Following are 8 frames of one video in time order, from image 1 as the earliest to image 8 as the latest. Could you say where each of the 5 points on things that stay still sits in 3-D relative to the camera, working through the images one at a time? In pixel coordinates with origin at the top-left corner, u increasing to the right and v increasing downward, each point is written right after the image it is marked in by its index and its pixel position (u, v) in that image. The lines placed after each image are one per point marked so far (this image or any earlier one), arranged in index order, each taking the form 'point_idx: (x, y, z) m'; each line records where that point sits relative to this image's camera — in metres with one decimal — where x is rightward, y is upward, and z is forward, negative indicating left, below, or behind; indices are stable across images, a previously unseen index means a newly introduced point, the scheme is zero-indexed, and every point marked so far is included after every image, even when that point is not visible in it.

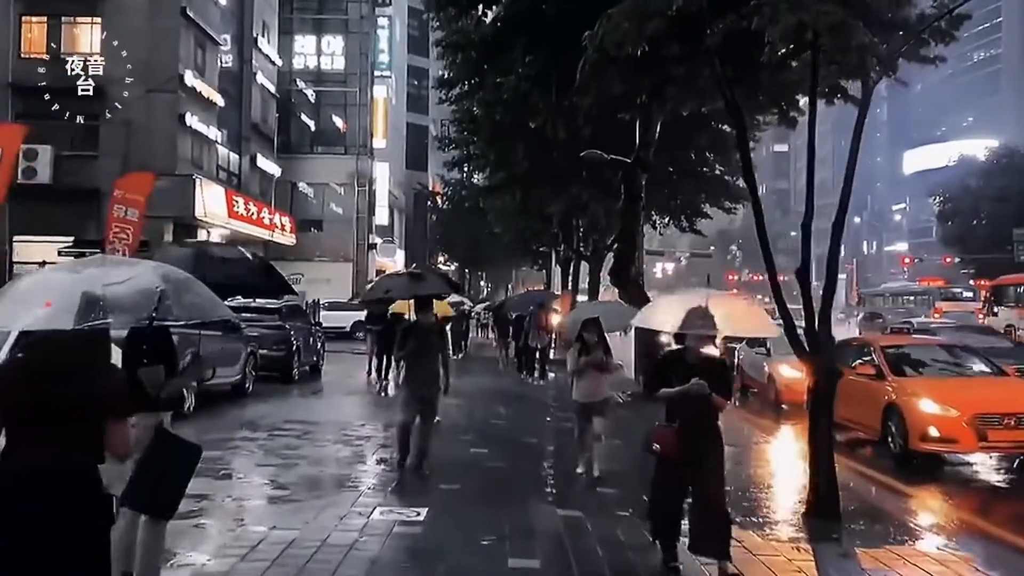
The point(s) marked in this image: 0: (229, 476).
0: (-3.3, -2.2, +10.6) m
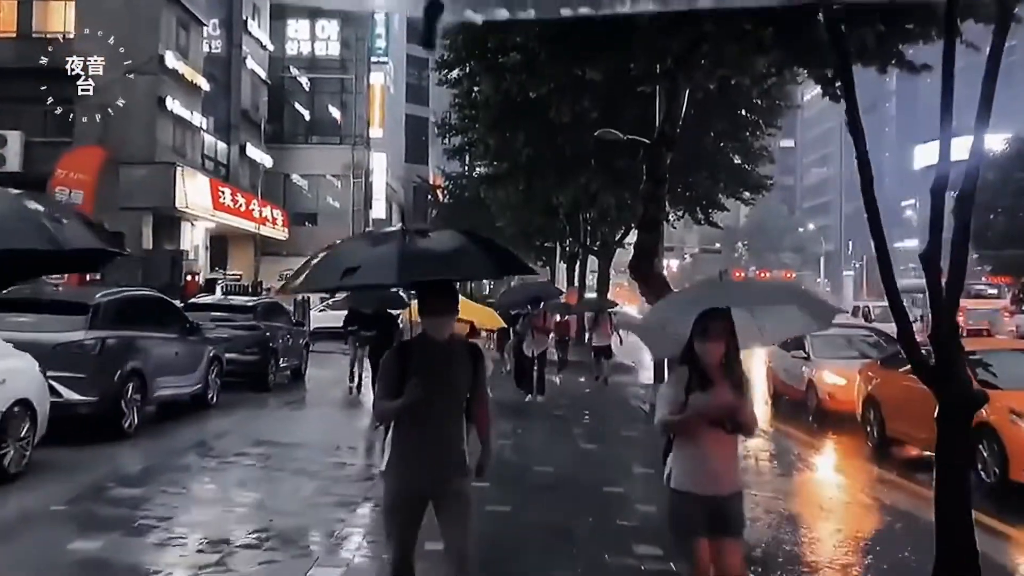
0: (-3.2, -2.2, +8.1) m
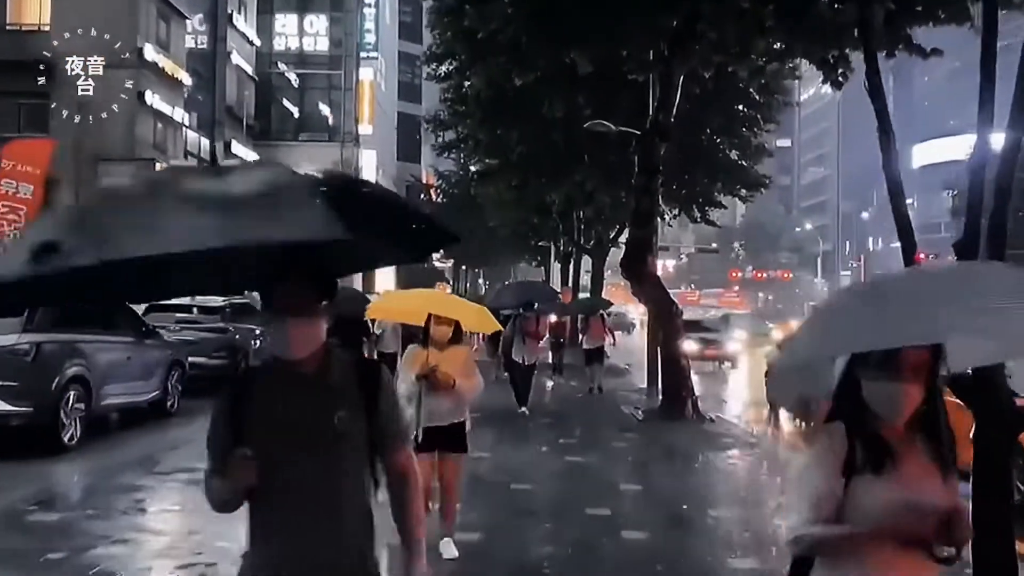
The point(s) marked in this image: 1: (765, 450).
0: (-3.5, -2.2, +7.1) m
1: (+4.1, -2.6, +14.5) m
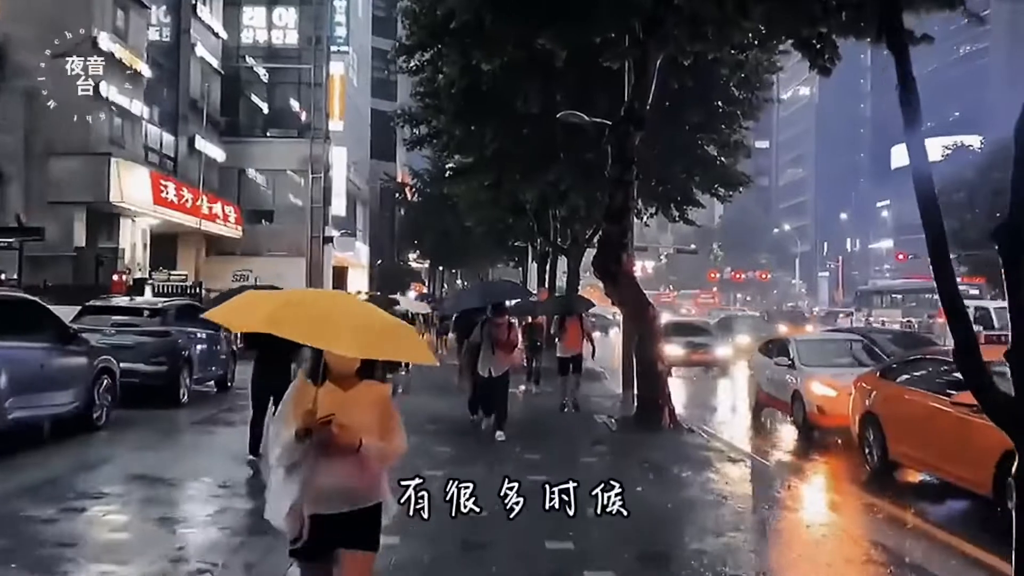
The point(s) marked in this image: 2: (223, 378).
0: (-3.9, -2.2, +5.8) m
1: (+3.5, -2.7, +13.4) m
2: (-6.0, -1.9, +18.8) m
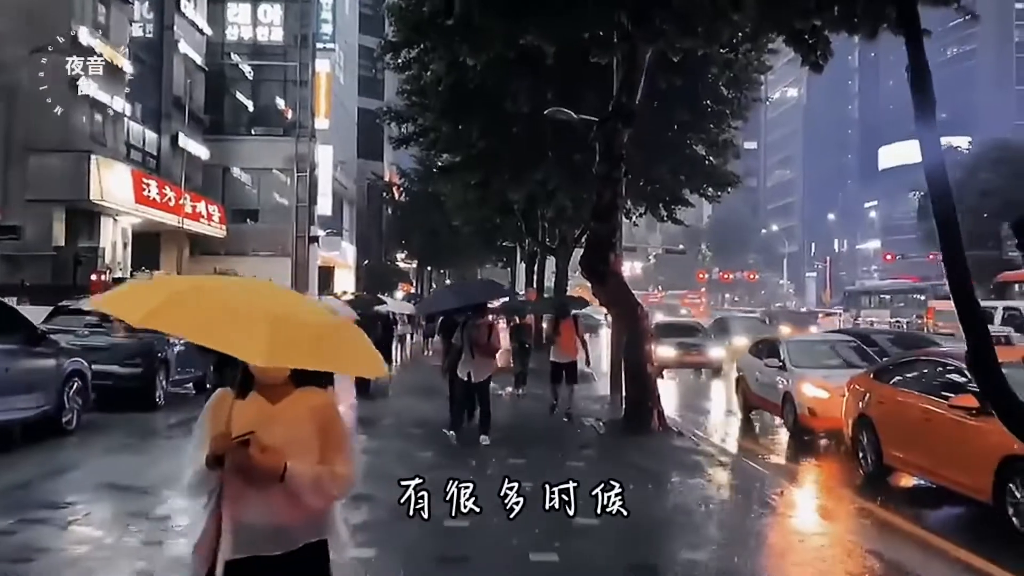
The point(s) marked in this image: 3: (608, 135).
0: (-4.0, -2.1, +5.4) m
1: (+3.3, -2.7, +13.1) m
2: (-6.3, -1.9, +18.4) m
3: (+1.7, +2.7, +16.0) m
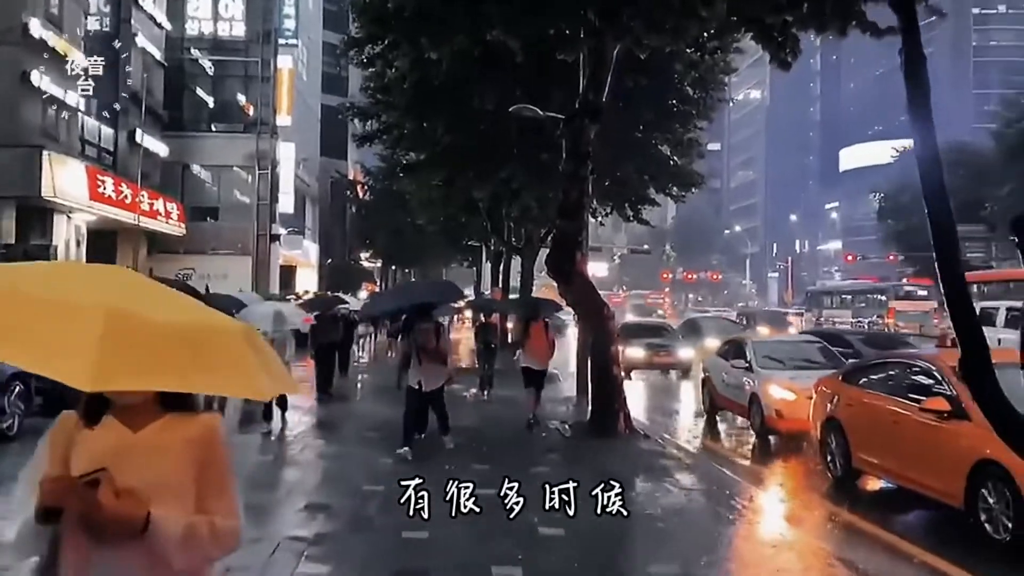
0: (-4.2, -2.1, +4.9) m
1: (+2.8, -2.7, +12.8) m
2: (-7.0, -1.9, +17.8) m
3: (+1.1, +2.7, +15.7) m
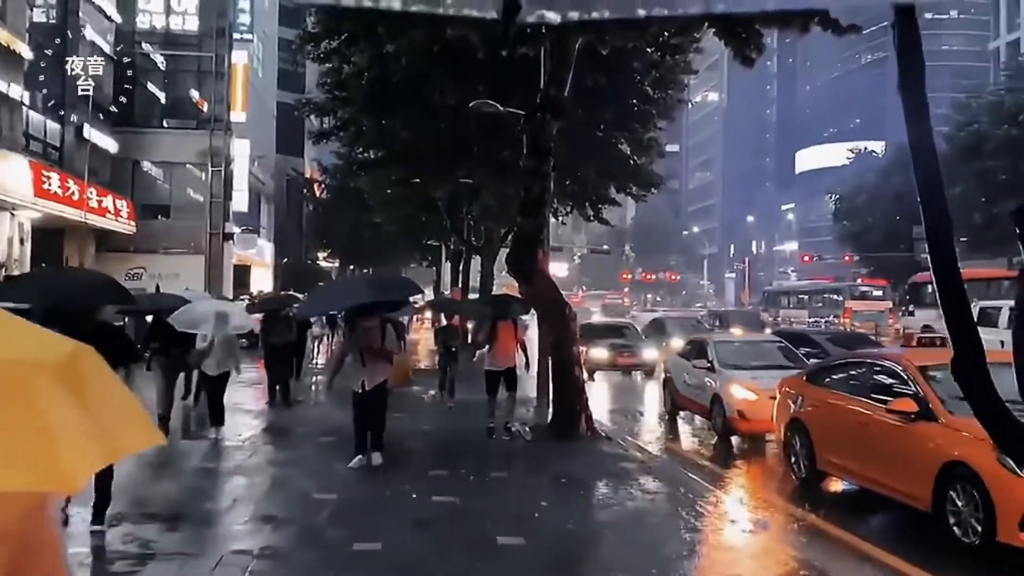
0: (-4.4, -2.1, +4.3) m
1: (+2.2, -2.6, +12.6) m
2: (-7.8, -1.8, +17.0) m
3: (+0.4, +2.7, +15.4) m
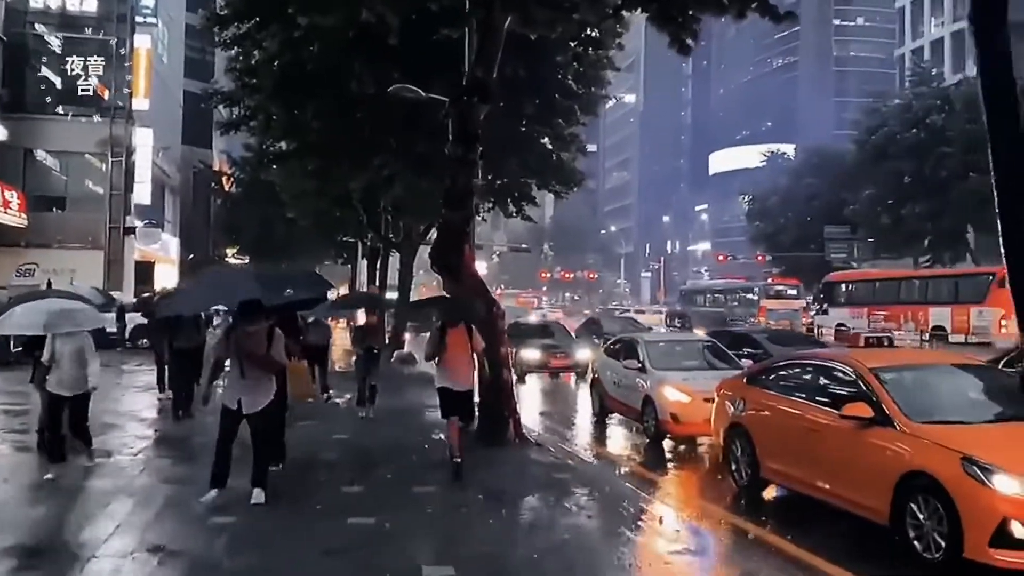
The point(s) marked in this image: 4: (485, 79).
0: (-4.6, -2.1, +2.9) m
1: (+1.2, -2.6, +11.8) m
2: (-9.1, -1.8, +15.3) m
3: (-0.8, +2.8, +14.4) m
4: (-0.4, +3.2, +14.2) m
